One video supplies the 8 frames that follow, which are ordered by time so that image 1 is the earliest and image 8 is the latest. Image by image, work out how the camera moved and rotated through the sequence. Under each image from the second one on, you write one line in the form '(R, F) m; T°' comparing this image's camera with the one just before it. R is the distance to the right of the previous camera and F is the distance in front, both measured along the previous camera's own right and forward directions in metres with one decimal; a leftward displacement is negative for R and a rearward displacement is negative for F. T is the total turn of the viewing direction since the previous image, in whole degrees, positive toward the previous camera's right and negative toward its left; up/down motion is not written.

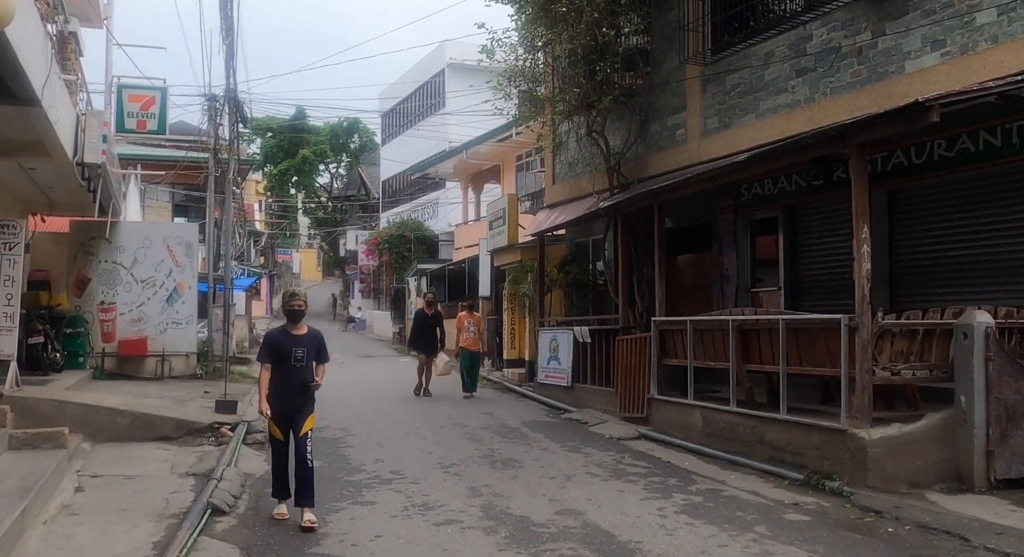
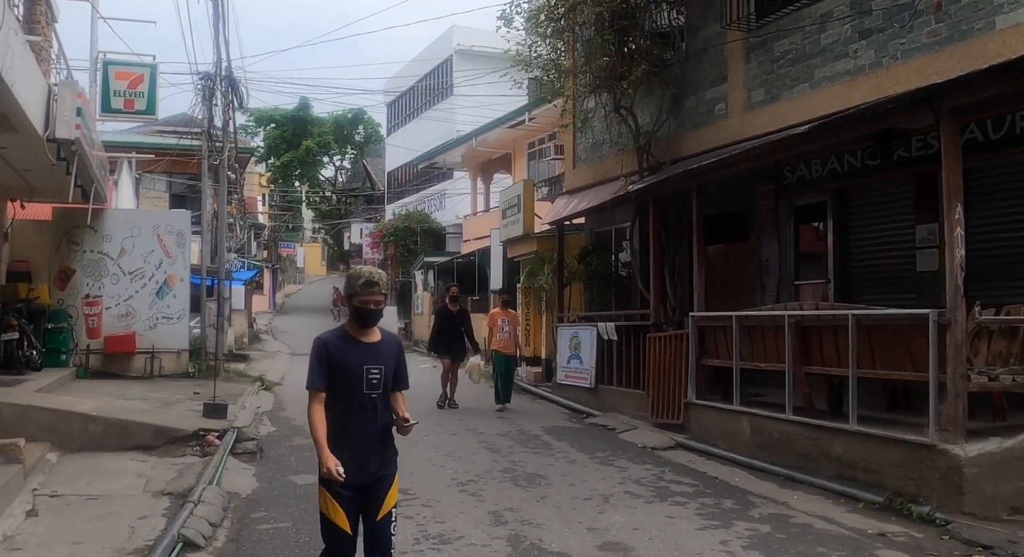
(-0.2, +1.2) m; 0°
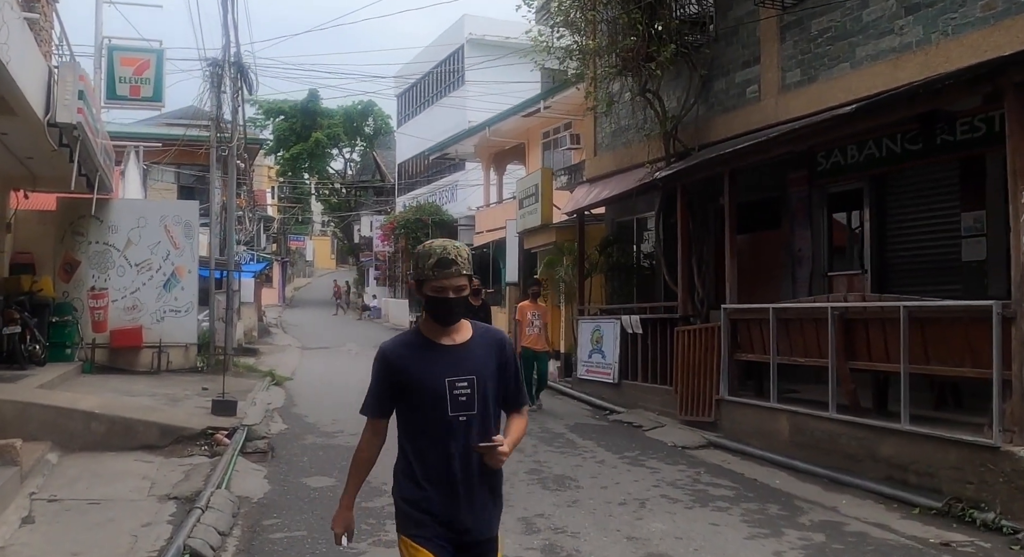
(-0.2, +0.5) m; -1°
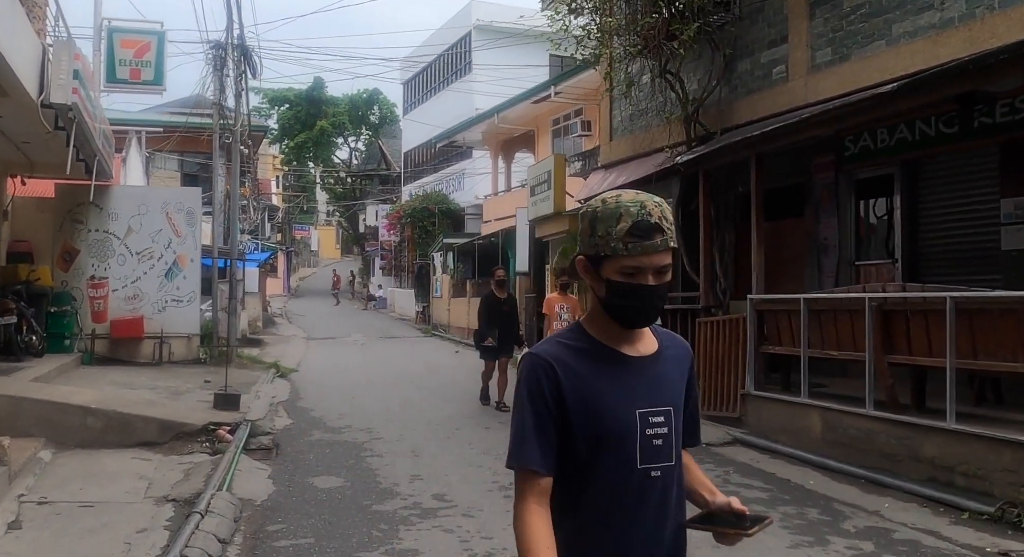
(-0.1, +0.4) m; 0°
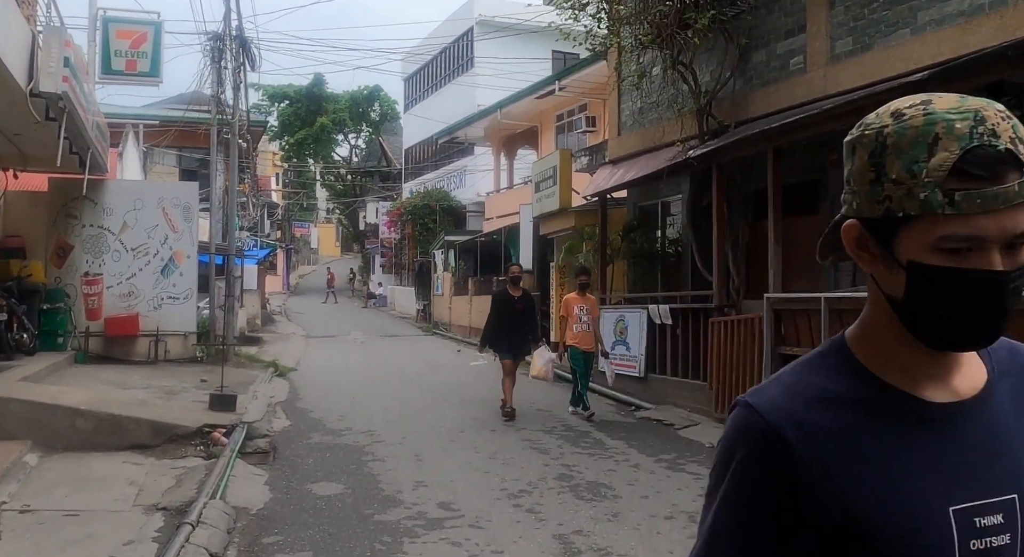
(-0.1, +0.3) m; 0°
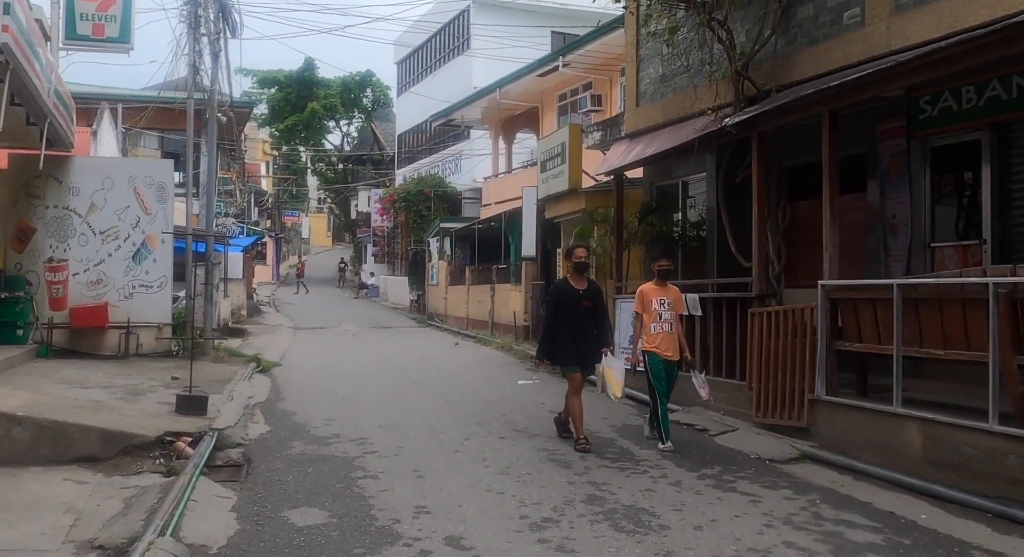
(-0.2, +1.2) m; +1°
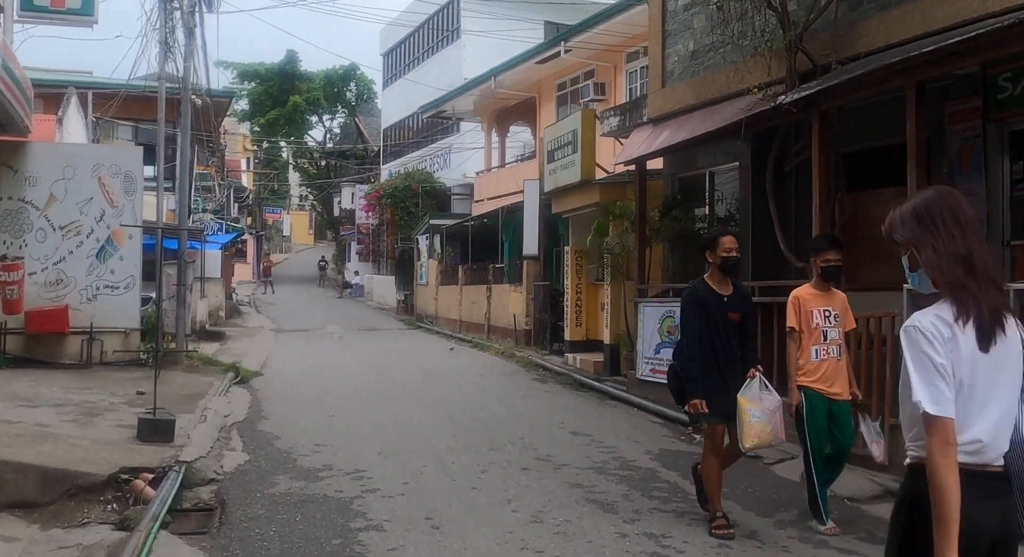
(-0.4, +1.2) m; +1°
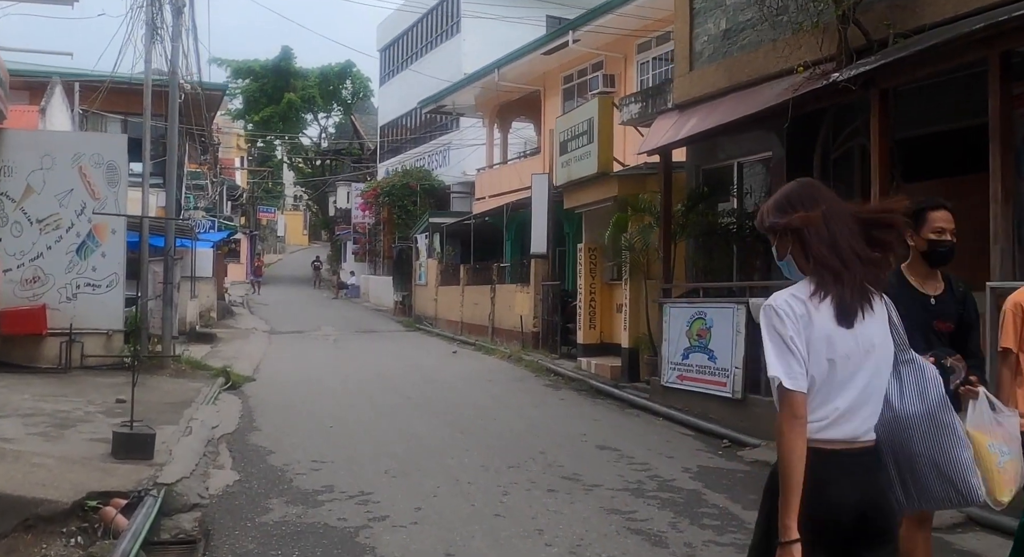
(-0.2, +0.8) m; 0°
